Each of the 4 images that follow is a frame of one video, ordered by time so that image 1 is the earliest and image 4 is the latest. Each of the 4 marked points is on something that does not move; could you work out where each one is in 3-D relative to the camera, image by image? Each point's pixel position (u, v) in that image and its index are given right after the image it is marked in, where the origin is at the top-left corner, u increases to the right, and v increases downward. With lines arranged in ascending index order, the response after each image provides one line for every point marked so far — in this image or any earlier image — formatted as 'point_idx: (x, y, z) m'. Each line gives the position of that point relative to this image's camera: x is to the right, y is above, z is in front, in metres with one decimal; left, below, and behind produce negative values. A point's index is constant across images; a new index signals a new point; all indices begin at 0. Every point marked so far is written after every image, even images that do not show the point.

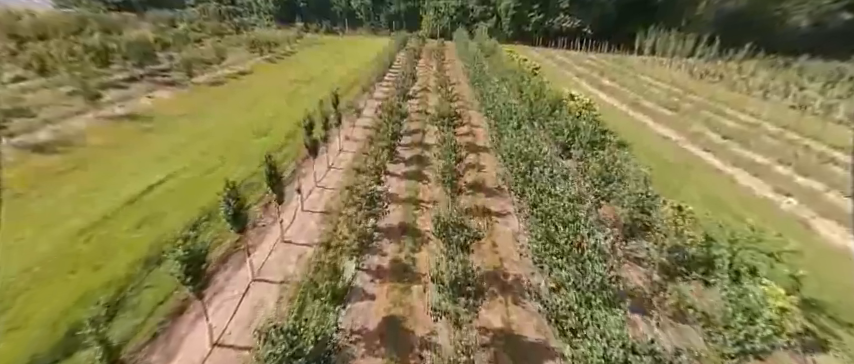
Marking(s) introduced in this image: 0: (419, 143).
0: (-0.4, +1.9, +17.8) m
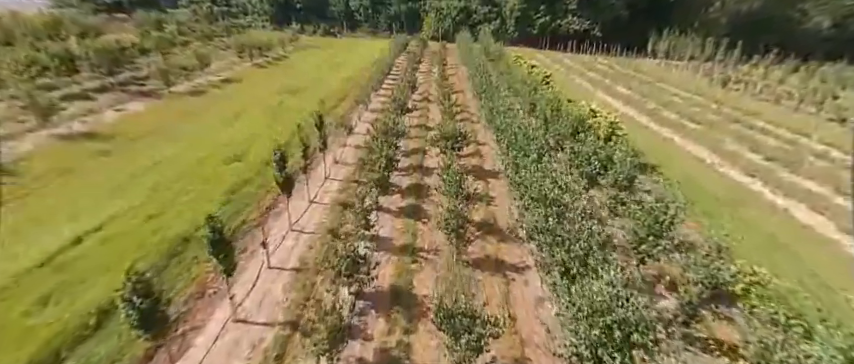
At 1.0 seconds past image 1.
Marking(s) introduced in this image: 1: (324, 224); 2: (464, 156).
0: (-0.4, +0.6, +15.4) m
1: (-3.1, -1.3, +11.0) m
2: (+1.7, +1.1, +16.6) m
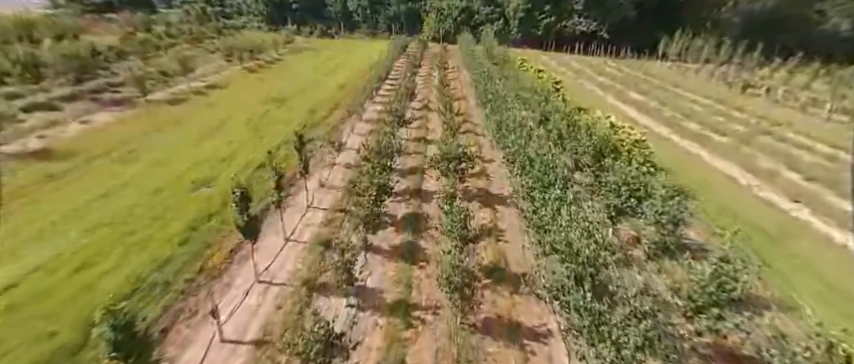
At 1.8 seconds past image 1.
0: (-0.4, -0.4, +13.5) m
1: (-3.2, -2.3, +9.1) m
2: (+1.7, +0.1, +14.6) m
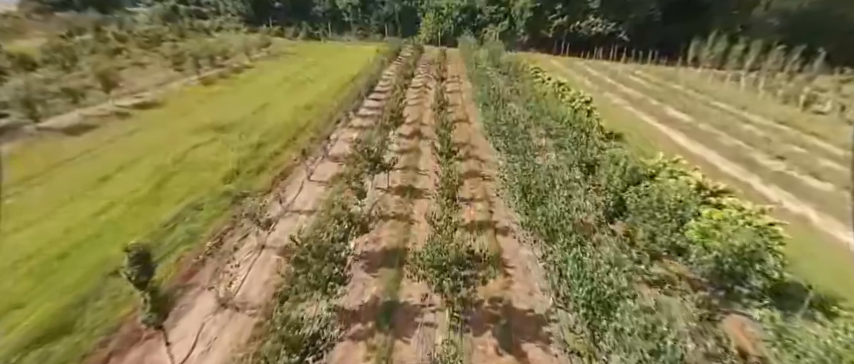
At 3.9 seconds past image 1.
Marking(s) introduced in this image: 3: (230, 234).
0: (-0.9, -2.9, +7.9) m
1: (-3.7, -4.8, +3.4) m
2: (+1.2, -2.4, +9.0) m
3: (-5.4, -1.3, +9.9) m
